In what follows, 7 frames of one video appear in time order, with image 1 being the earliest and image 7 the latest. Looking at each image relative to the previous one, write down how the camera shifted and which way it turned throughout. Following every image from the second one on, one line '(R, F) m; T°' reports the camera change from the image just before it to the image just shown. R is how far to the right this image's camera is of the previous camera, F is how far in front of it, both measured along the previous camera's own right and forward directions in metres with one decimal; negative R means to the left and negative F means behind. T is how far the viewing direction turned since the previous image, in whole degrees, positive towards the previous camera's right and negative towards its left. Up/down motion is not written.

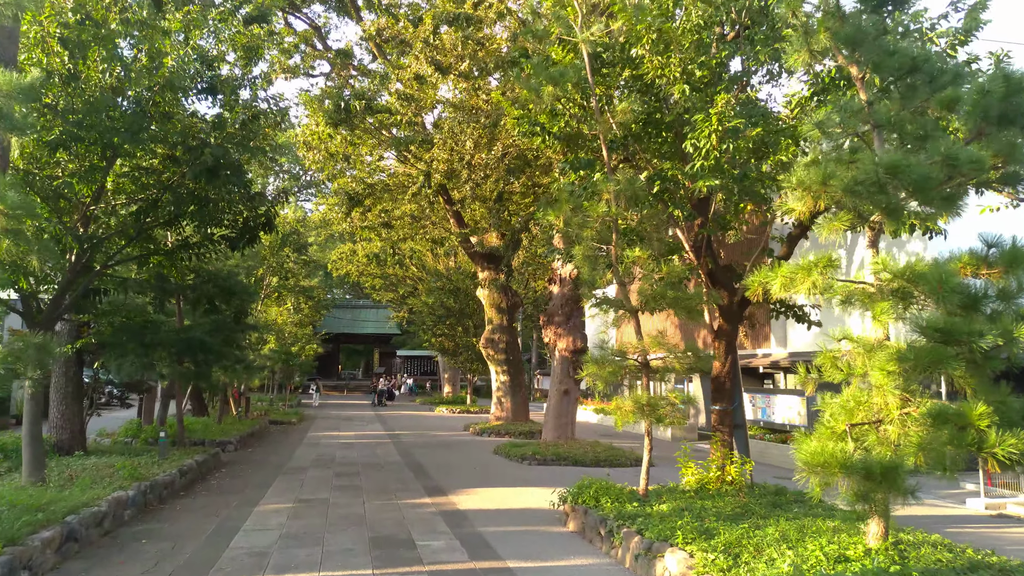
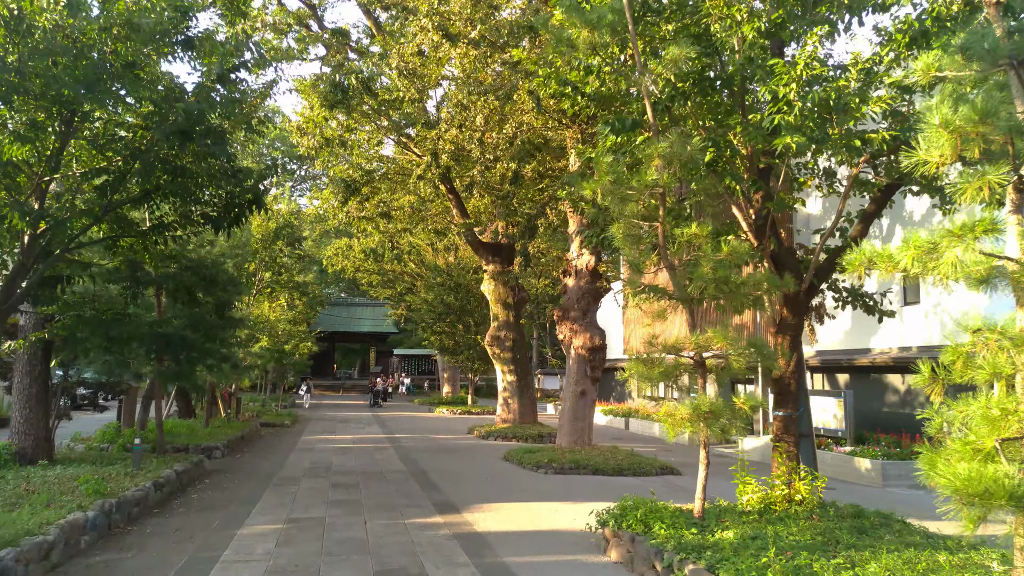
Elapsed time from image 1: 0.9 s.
(-0.3, +1.3) m; 0°
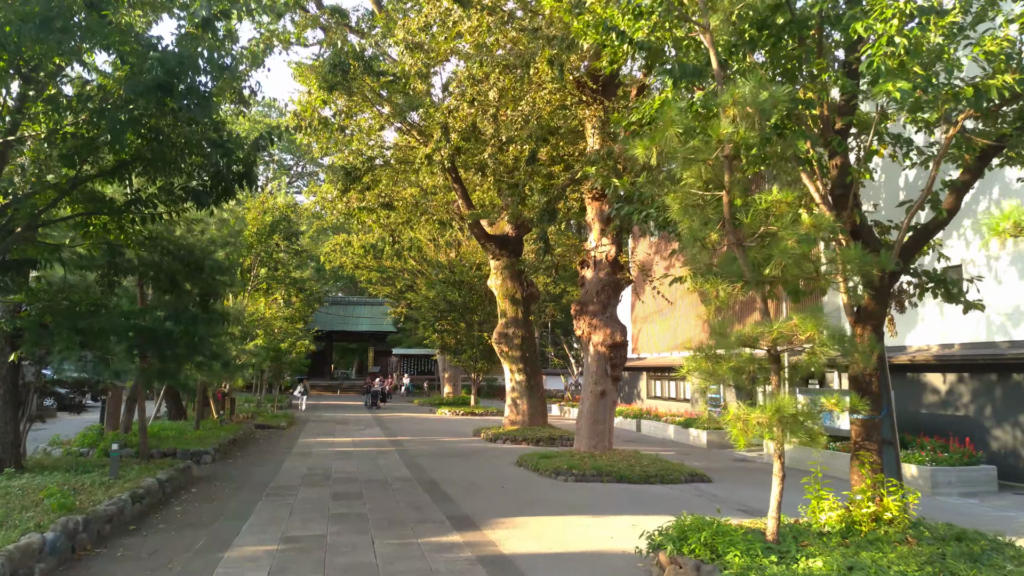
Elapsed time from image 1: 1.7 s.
(-0.3, +1.1) m; 0°
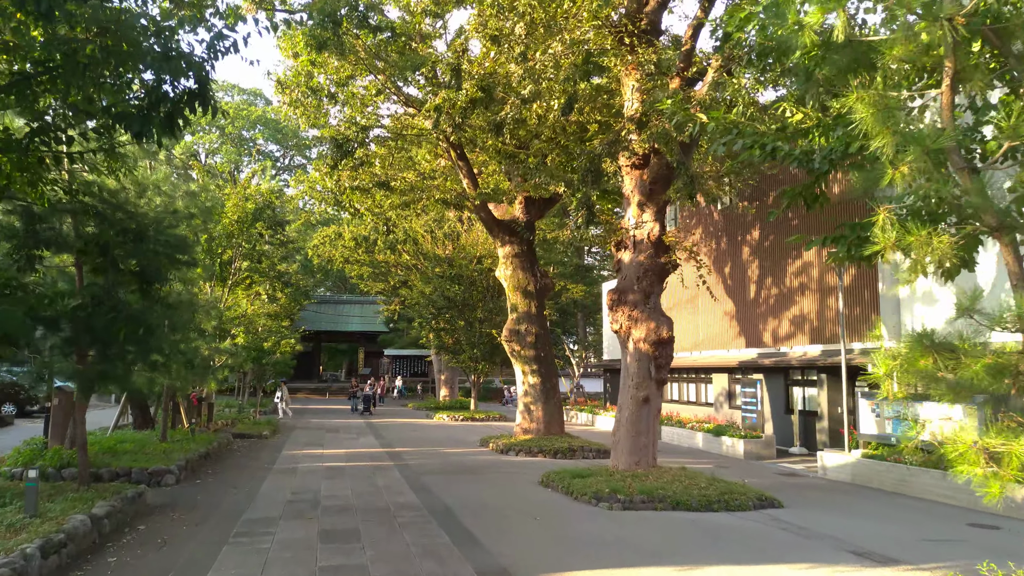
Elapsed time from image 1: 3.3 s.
(-0.5, +2.2) m; +1°
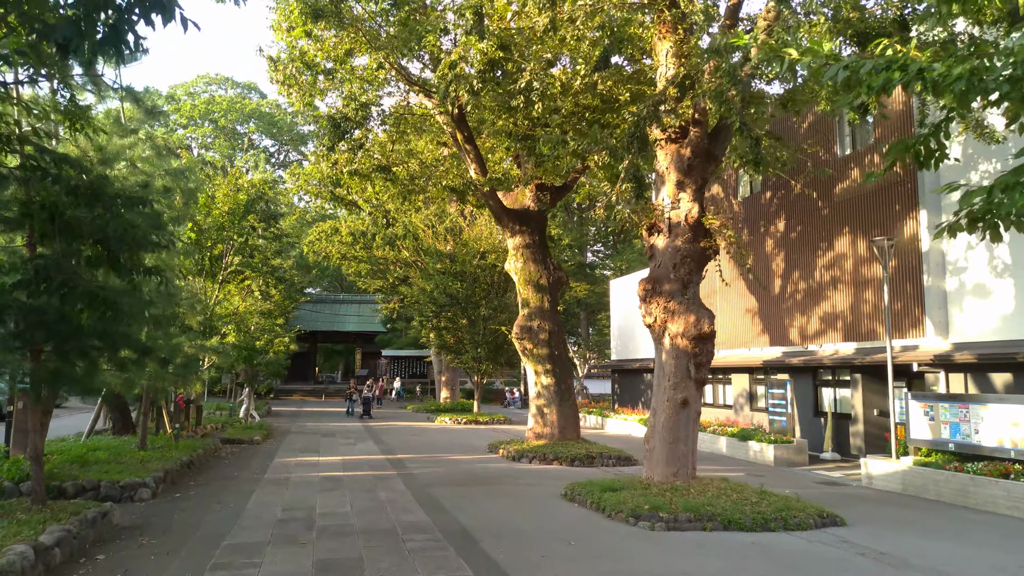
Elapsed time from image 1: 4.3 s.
(-0.3, +1.3) m; 0°
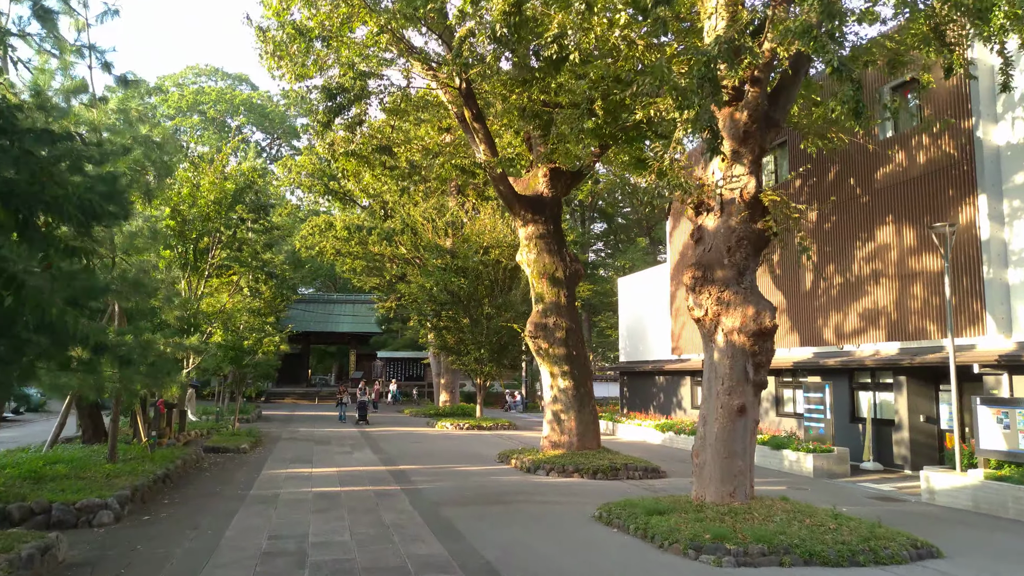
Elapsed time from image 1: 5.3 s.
(-0.4, +1.5) m; 0°
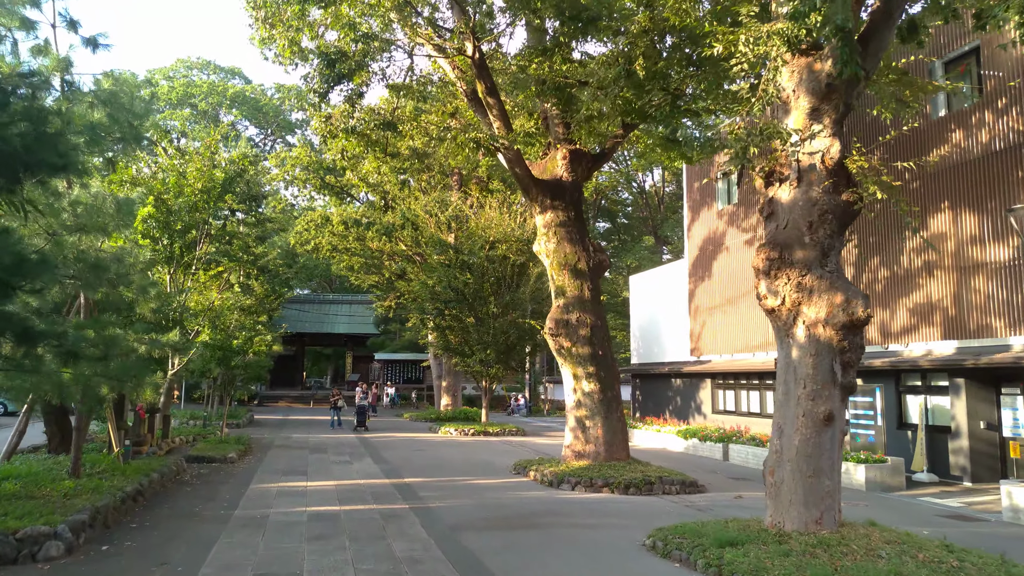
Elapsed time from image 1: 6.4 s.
(-0.4, +1.5) m; 0°
